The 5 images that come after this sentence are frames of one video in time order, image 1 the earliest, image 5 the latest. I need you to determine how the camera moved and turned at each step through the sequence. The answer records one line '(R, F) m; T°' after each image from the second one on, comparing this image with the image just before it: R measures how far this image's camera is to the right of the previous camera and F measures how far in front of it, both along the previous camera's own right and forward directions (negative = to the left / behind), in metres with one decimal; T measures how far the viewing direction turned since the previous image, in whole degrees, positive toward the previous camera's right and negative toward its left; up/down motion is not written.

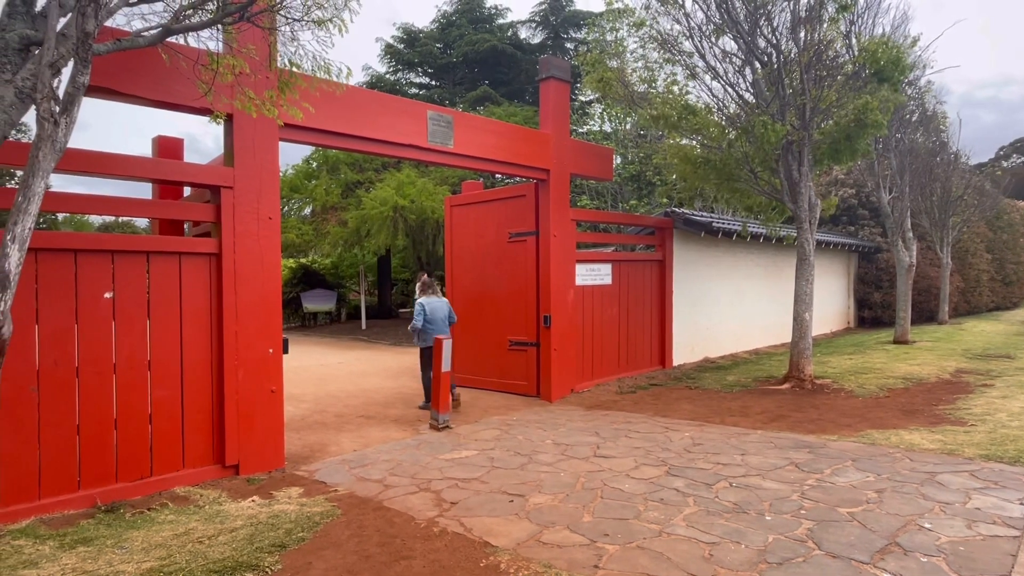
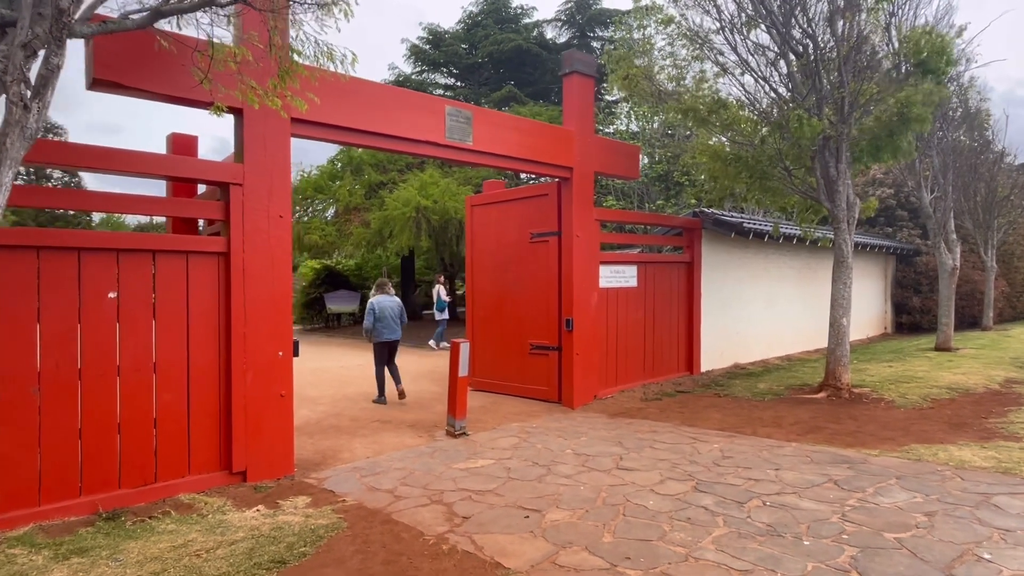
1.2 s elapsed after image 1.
(+0.1, +0.3) m; -2°
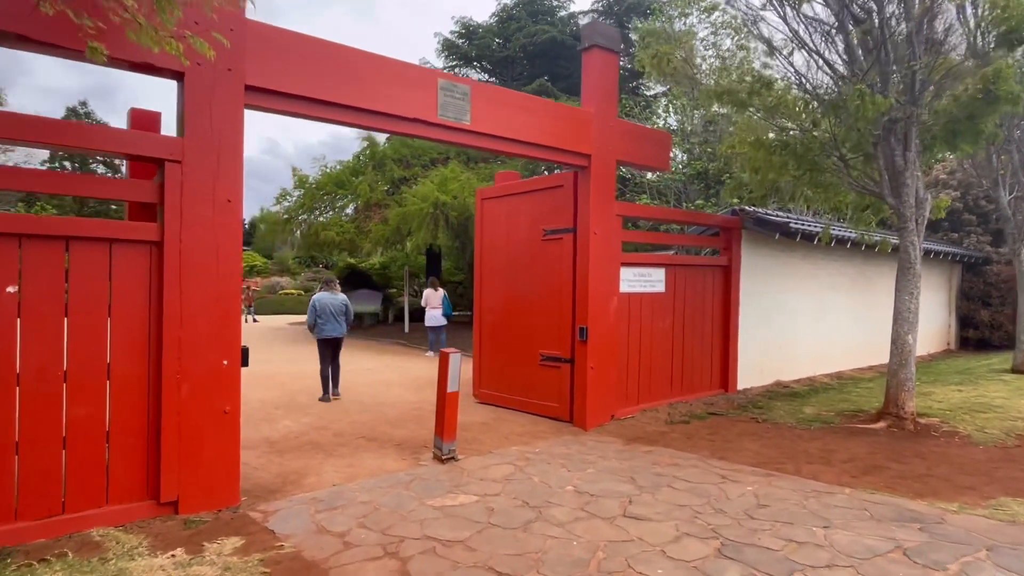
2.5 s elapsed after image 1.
(+0.4, +1.0) m; -4°
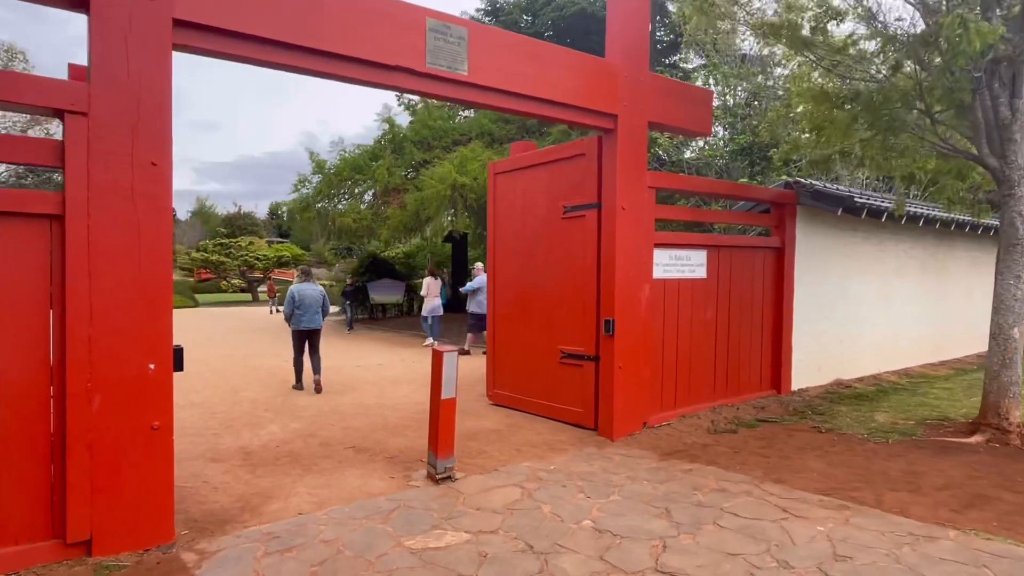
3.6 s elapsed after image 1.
(+0.2, +1.1) m; -3°
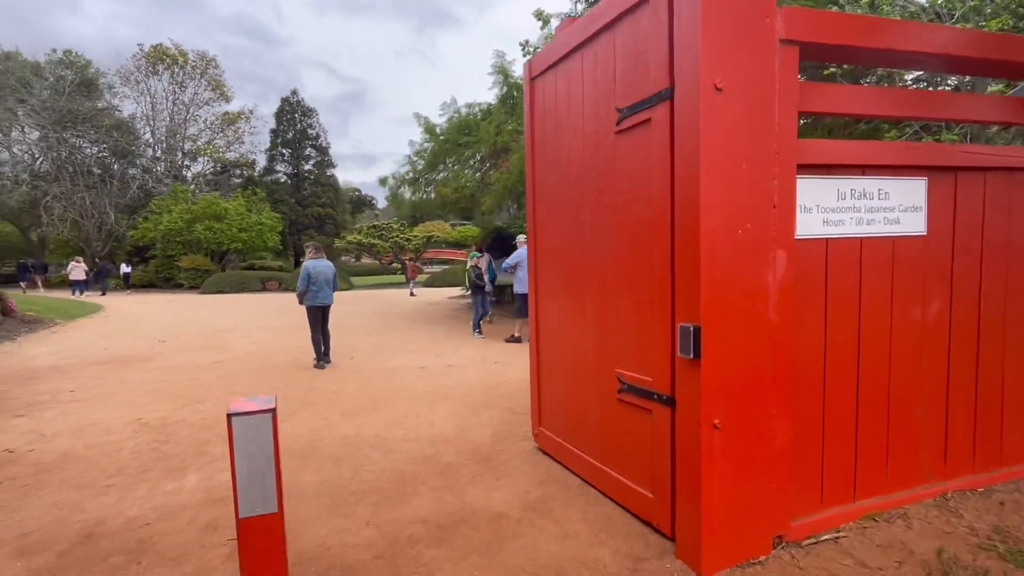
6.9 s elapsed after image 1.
(+1.0, +3.2) m; -17°
